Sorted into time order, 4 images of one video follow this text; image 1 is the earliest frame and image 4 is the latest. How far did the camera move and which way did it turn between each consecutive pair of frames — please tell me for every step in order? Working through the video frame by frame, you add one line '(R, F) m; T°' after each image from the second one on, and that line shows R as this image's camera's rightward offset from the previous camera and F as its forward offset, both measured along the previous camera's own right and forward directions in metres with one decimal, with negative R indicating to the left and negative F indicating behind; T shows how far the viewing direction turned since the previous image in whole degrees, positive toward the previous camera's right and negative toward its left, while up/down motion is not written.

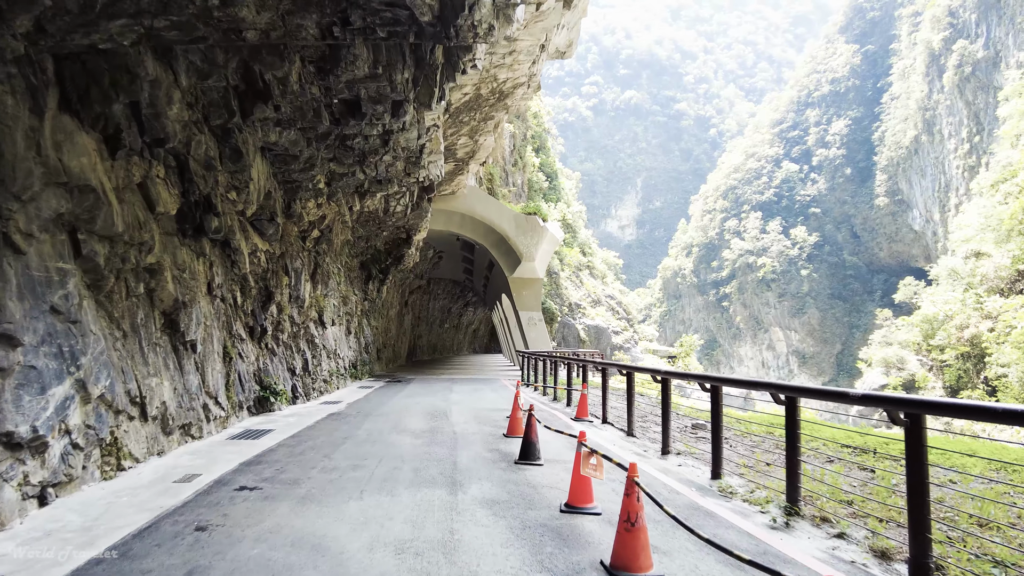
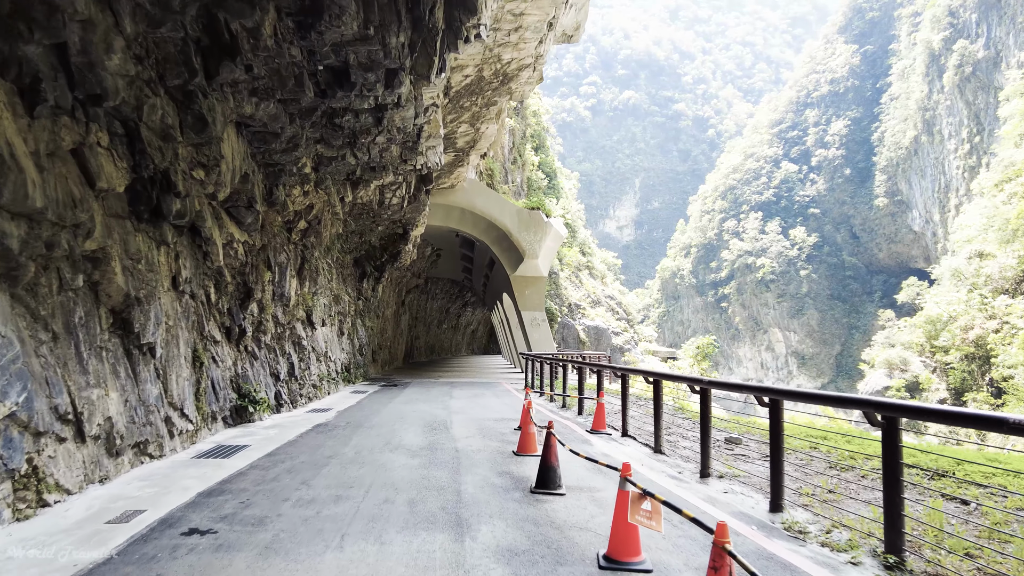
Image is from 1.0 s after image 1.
(-0.2, +1.2) m; 0°
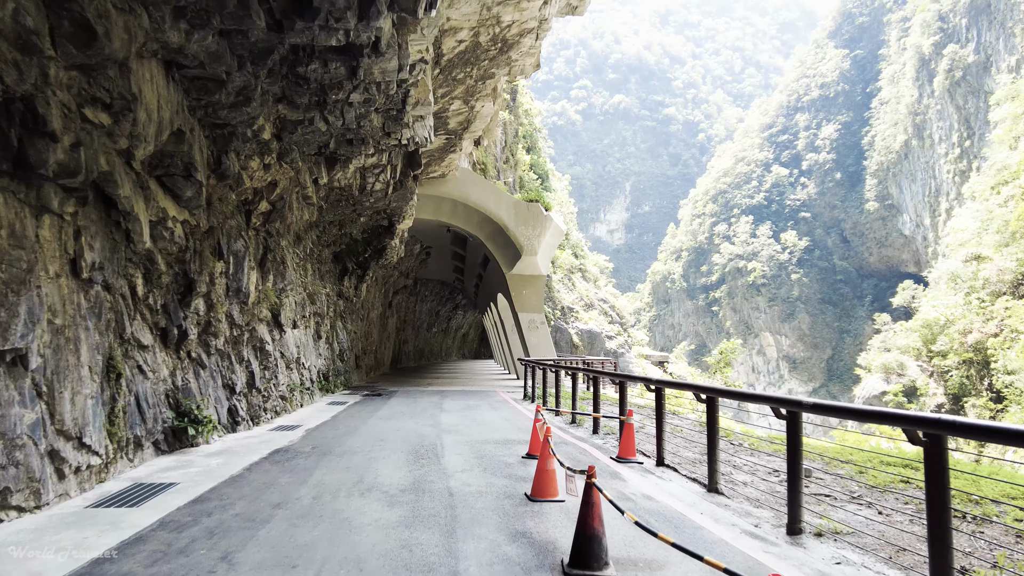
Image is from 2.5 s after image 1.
(-0.2, +1.9) m; +1°
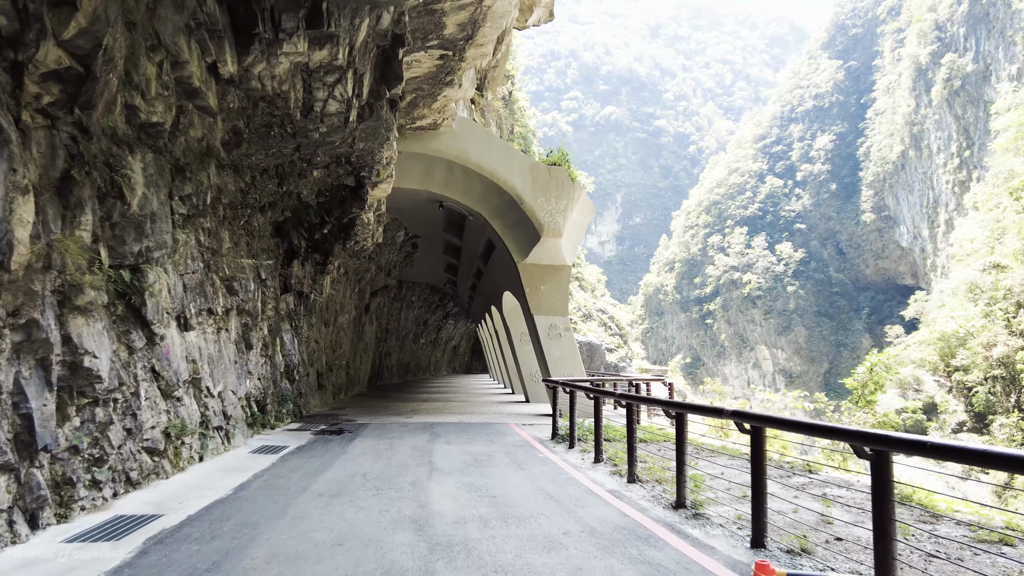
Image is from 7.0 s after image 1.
(-0.7, +5.4) m; +1°
